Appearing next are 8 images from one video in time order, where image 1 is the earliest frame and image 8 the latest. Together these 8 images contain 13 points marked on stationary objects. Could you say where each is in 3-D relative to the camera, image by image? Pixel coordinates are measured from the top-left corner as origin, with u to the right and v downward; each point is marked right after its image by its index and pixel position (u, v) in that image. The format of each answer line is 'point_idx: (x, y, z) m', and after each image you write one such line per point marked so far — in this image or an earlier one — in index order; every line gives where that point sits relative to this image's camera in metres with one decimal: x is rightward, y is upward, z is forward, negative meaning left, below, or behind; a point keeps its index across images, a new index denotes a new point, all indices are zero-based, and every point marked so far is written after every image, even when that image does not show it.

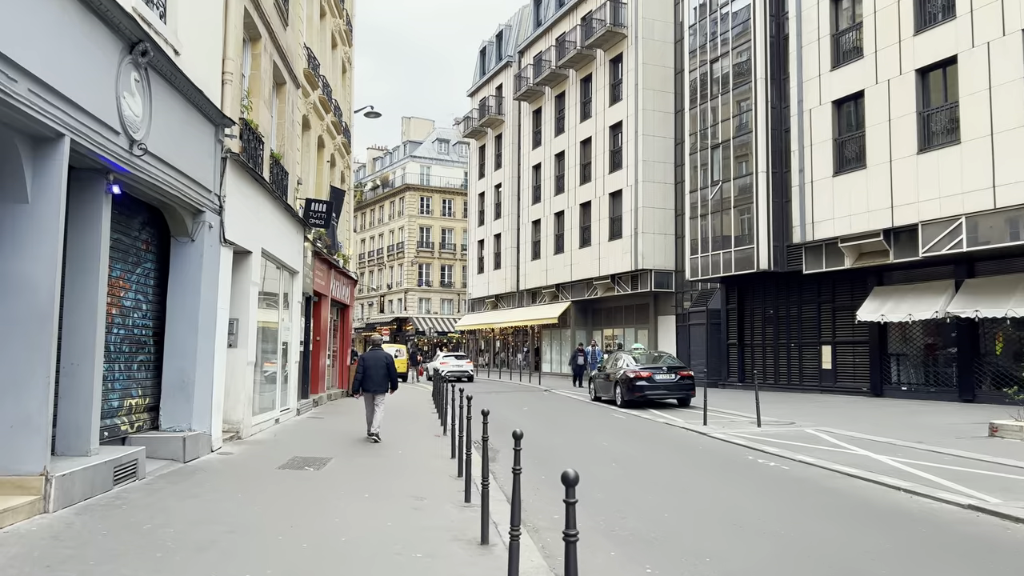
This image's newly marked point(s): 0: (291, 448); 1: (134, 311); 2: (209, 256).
0: (-3.4, -2.4, +11.6) m
1: (-4.6, -0.3, +9.2) m
2: (-4.1, +0.4, +10.1) m
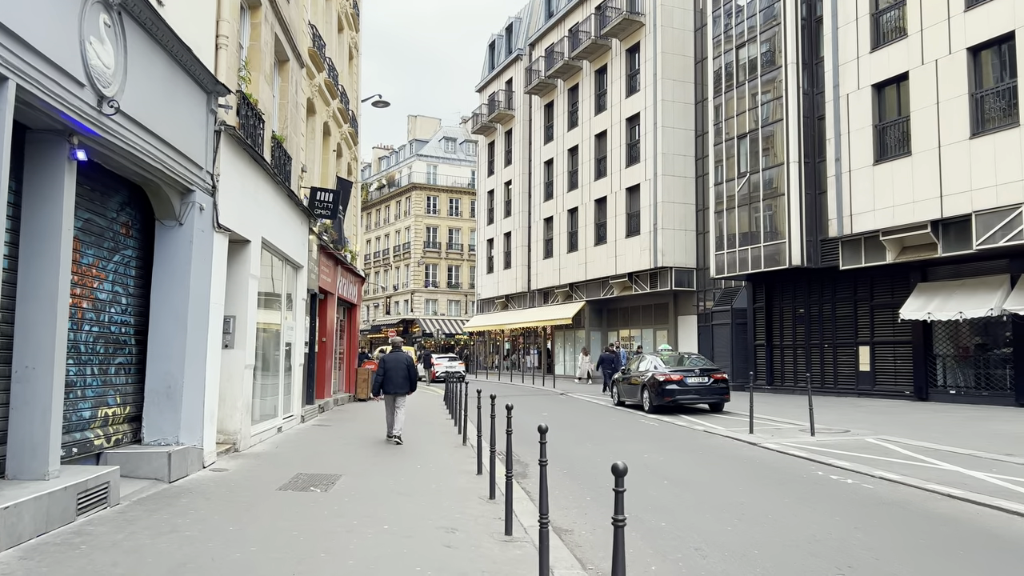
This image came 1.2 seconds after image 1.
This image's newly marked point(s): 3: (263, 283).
0: (-2.9, -2.3, +10.2) m
1: (-4.2, -0.2, +7.9) m
2: (-3.6, +0.5, +8.8) m
3: (-4.1, +0.1, +12.5) m
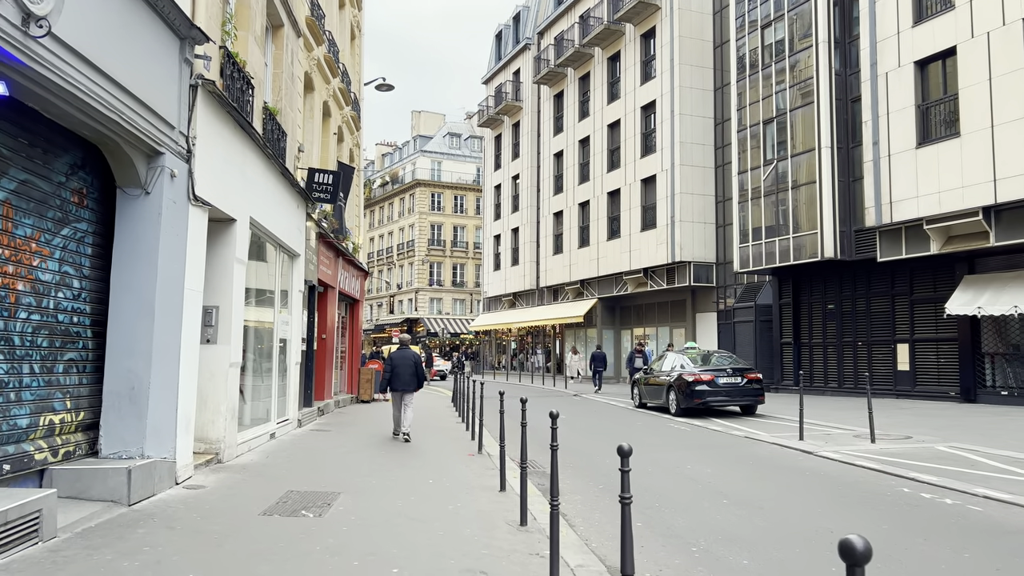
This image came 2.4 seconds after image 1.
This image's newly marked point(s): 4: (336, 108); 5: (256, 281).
0: (-2.6, -2.2, +8.8) m
1: (-3.9, 0.0, +6.5) m
2: (-3.3, +0.7, +7.4) m
3: (-3.8, +0.2, +11.1) m
4: (-4.4, +4.5, +18.7) m
5: (-3.9, +0.1, +11.3) m
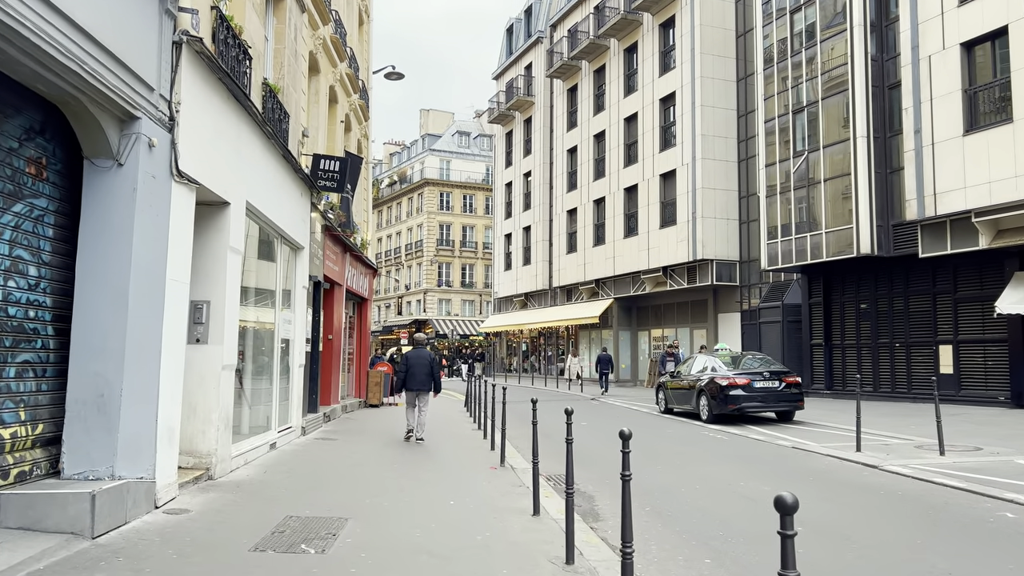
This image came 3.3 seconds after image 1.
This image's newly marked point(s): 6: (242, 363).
0: (-2.3, -2.1, +7.7) m
1: (-3.6, +0.1, +5.4) m
2: (-3.0, +0.8, +6.3) m
3: (-3.5, +0.3, +10.0) m
4: (-3.9, +4.5, +17.7) m
5: (-3.5, +0.2, +10.2) m
6: (-3.6, -1.0, +10.0) m
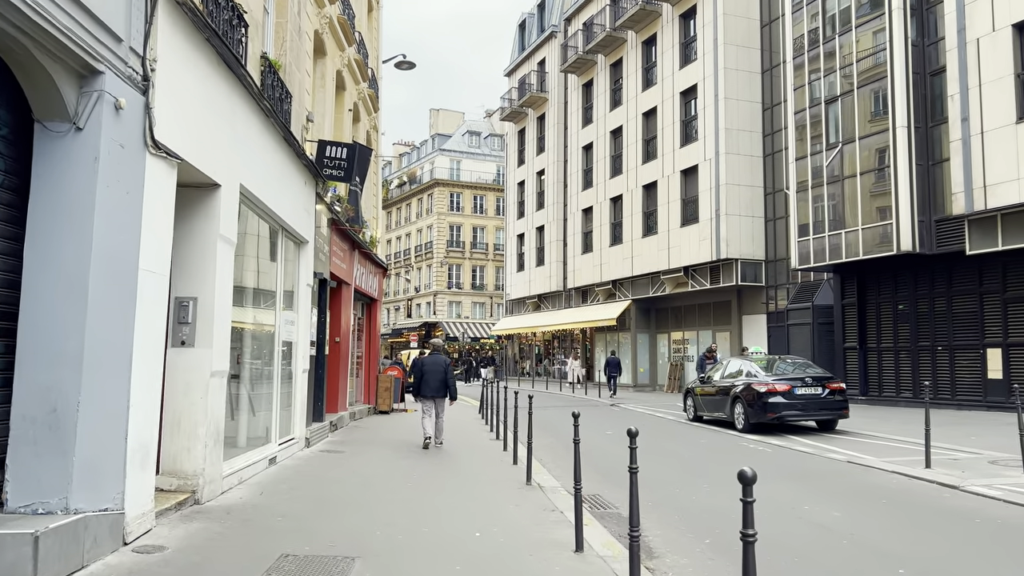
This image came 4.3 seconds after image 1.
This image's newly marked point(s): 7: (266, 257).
0: (-2.0, -2.0, +6.6) m
1: (-3.3, +0.1, +4.3) m
2: (-2.7, +0.9, +5.2) m
3: (-3.1, +0.4, +8.9) m
4: (-3.5, +4.5, +16.6) m
5: (-3.2, +0.2, +9.2) m
6: (-3.2, -0.9, +8.9) m
7: (-3.2, +0.4, +9.7) m
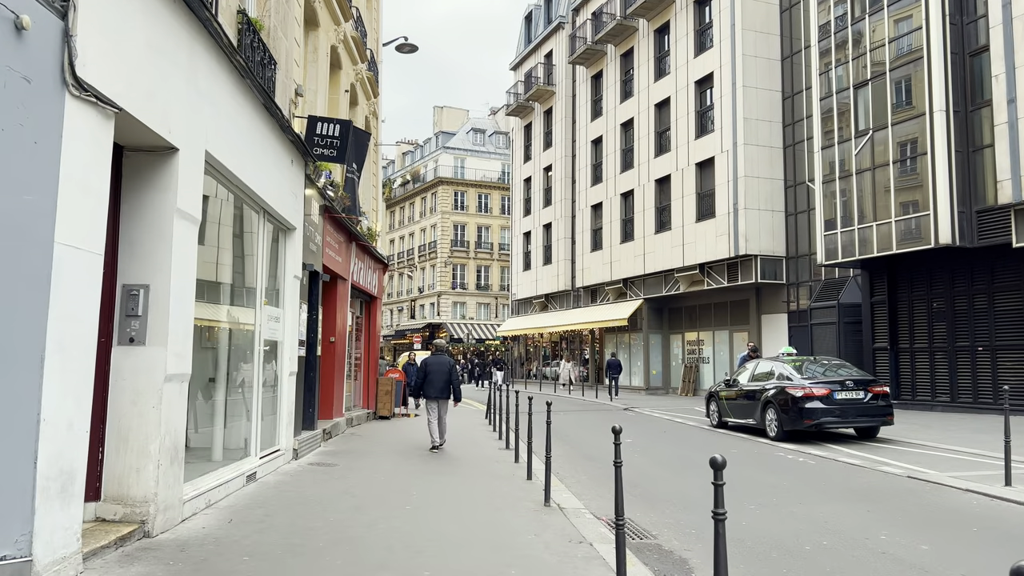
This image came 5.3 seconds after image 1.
0: (-1.8, -1.9, +5.3) m
1: (-3.2, +0.3, +3.1) m
2: (-2.6, +1.0, +3.9) m
3: (-3.0, +0.5, +7.6) m
4: (-3.3, +4.6, +15.4) m
5: (-3.0, +0.3, +7.9) m
6: (-3.1, -0.8, +7.6) m
7: (-3.0, +0.5, +8.5) m
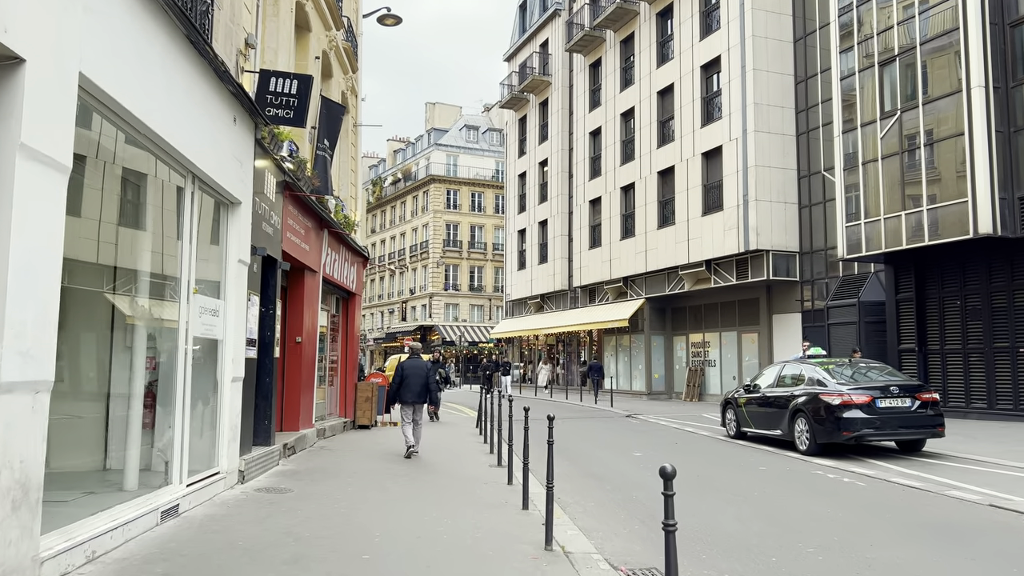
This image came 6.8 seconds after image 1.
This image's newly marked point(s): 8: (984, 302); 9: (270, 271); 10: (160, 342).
0: (-1.9, -1.8, +3.5) m
1: (-3.2, +0.4, +1.3) m
2: (-2.6, +1.1, +2.2) m
3: (-3.0, +0.6, +5.9) m
4: (-3.5, +4.7, +13.6) m
5: (-3.1, +0.5, +6.1) m
6: (-3.2, -0.7, +5.8) m
7: (-3.1, +0.7, +6.7) m
8: (+10.6, -0.3, +17.0) m
9: (-3.2, +0.2, +10.0) m
10: (-3.1, -0.5, +7.0) m
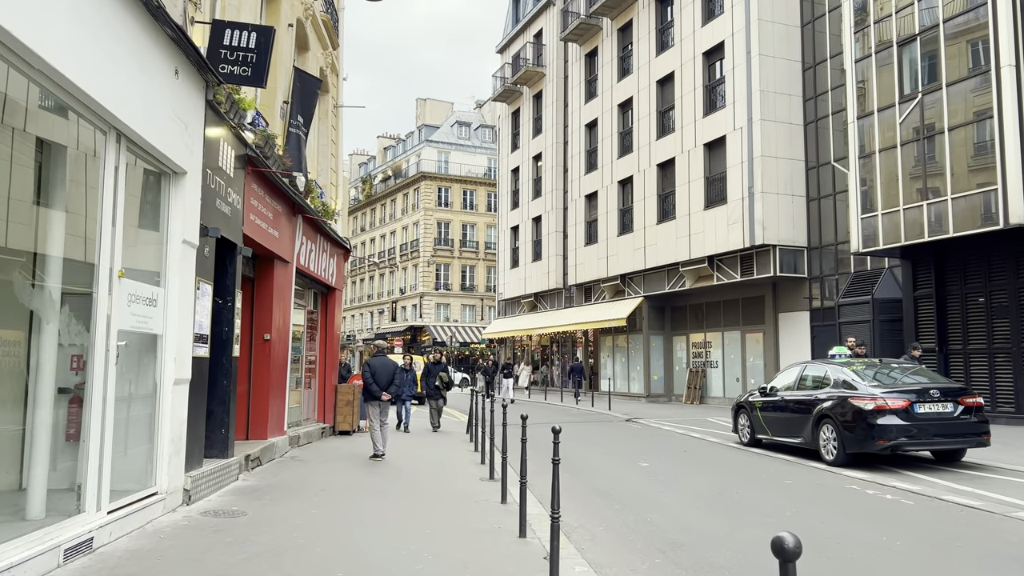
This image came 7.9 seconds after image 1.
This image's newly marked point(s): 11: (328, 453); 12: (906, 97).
0: (-1.9, -1.6, +2.2) m
1: (-3.2, +0.6, 0.0) m
2: (-2.6, +1.3, +0.9) m
3: (-3.1, +0.8, +4.6) m
4: (-3.6, +4.9, +12.3) m
5: (-3.1, +0.6, +4.8) m
6: (-3.2, -0.5, +4.6) m
7: (-3.1, +0.8, +5.4) m
8: (+10.5, -0.2, +15.9) m
9: (-3.3, +0.4, +8.7) m
10: (-3.2, -0.3, +5.7) m
11: (-2.9, -2.6, +11.8) m
12: (+8.9, +4.4, +17.2) m
